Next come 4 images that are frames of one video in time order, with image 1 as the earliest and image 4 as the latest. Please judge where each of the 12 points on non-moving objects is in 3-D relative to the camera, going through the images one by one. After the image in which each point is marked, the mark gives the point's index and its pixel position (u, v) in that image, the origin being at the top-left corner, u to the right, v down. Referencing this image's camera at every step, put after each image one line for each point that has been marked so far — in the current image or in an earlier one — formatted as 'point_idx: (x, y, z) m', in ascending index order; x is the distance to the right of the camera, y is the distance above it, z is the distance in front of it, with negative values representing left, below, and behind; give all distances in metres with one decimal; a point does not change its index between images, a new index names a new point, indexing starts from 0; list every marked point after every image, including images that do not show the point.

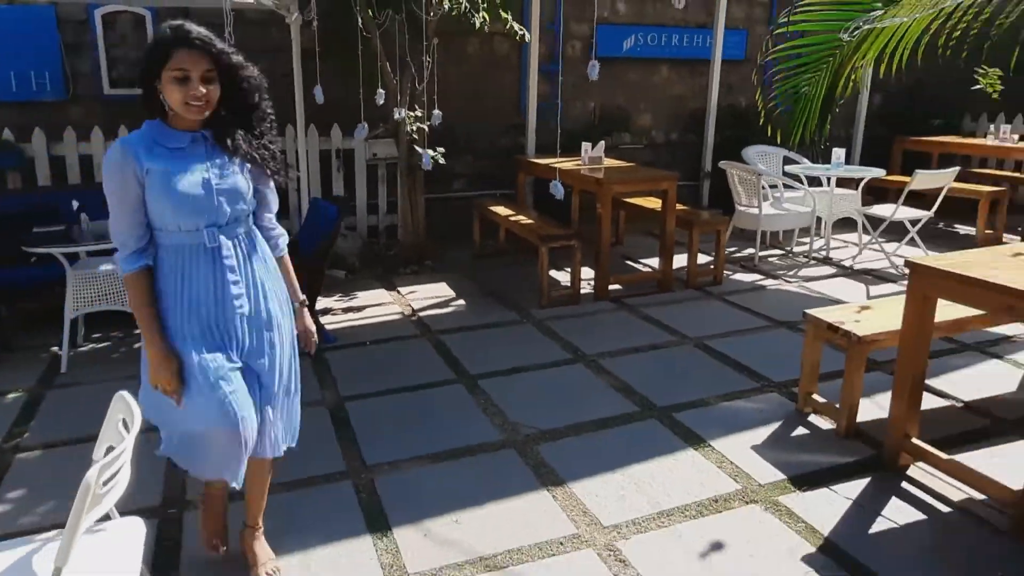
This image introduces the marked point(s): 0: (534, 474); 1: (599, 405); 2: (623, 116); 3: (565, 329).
0: (+0.1, -0.8, +2.9) m
1: (+0.4, -0.6, +3.5) m
2: (+1.0, +1.6, +6.6) m
3: (+0.3, -0.3, +4.4) m
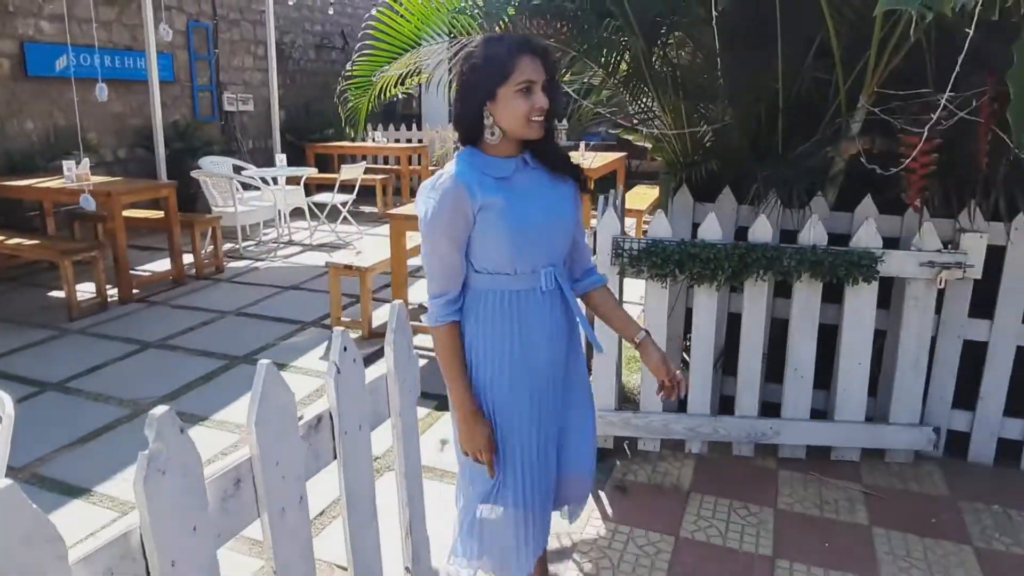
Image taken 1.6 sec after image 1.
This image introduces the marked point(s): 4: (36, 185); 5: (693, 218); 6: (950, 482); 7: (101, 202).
0: (-1.7, -0.7, +3.7) m
1: (-1.9, -0.5, +4.3) m
2: (-4.2, +1.4, +6.7) m
3: (-2.7, -0.3, +4.8) m
4: (-3.7, +0.8, +5.4) m
5: (+0.9, +0.3, +3.4) m
6: (+2.0, -0.9, +3.2) m
7: (-3.0, +0.6, +5.2) m
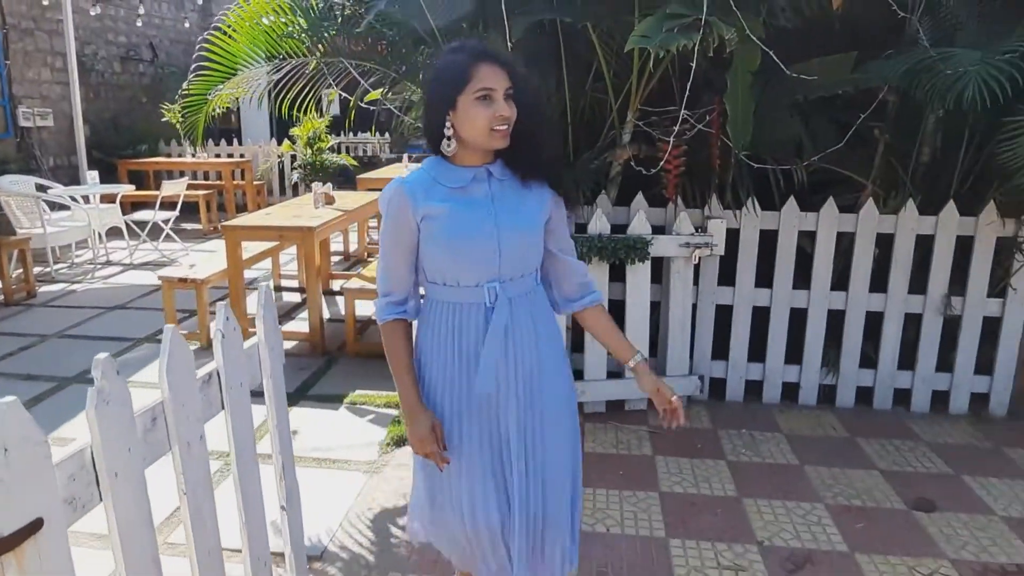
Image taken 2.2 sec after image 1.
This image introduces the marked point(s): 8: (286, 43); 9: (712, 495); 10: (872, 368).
0: (-2.6, -0.8, +3.6) m
1: (-2.9, -0.6, +4.2) m
2: (-5.8, +1.1, +6.1) m
3: (-3.8, -0.5, +4.5) m
4: (-4.9, +0.5, +4.9) m
5: (0.0, +0.4, +4.0) m
6: (+1.2, -0.7, +4.1) m
7: (-4.3, +0.4, +4.8) m
8: (-1.3, +1.4, +4.0) m
9: (+0.9, -1.0, +3.3) m
10: (+2.1, -0.5, +4.2) m
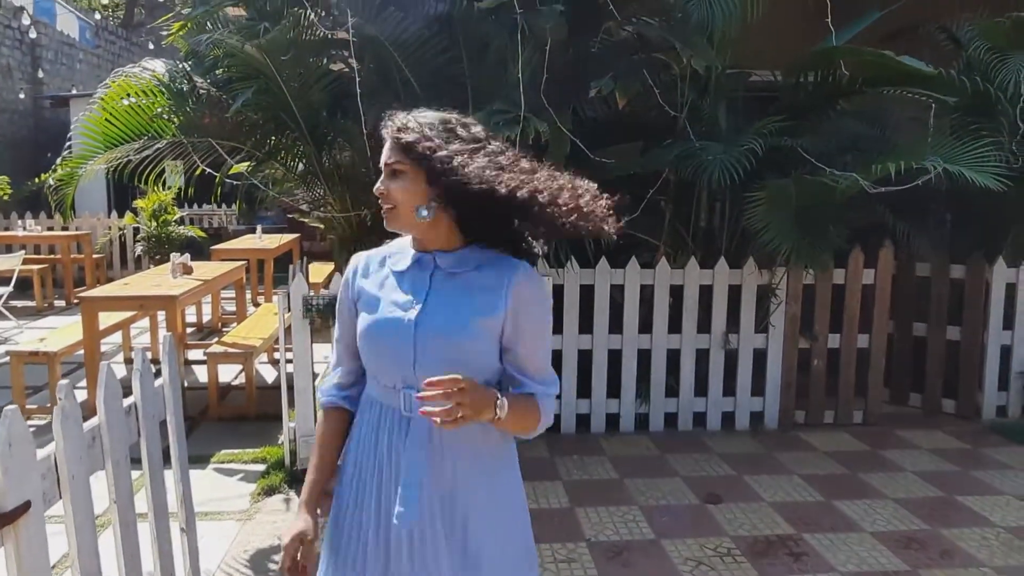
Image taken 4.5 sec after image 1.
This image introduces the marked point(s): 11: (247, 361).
0: (-3.3, -1.2, +3.5) m
1: (-3.8, -1.1, +4.0) m
2: (-7.1, +0.4, +5.4) m
3: (-4.7, -1.0, +4.2) m
4: (-5.9, 0.0, +4.4) m
5: (-1.0, +0.1, +4.6) m
6: (+0.3, -1.1, +4.8) m
7: (-5.3, -0.1, +4.4) m
8: (-2.2, +1.0, +4.4) m
9: (+0.2, -1.2, +3.9) m
10: (+1.2, -0.8, +5.1) m
11: (-1.9, -0.5, +5.1) m
